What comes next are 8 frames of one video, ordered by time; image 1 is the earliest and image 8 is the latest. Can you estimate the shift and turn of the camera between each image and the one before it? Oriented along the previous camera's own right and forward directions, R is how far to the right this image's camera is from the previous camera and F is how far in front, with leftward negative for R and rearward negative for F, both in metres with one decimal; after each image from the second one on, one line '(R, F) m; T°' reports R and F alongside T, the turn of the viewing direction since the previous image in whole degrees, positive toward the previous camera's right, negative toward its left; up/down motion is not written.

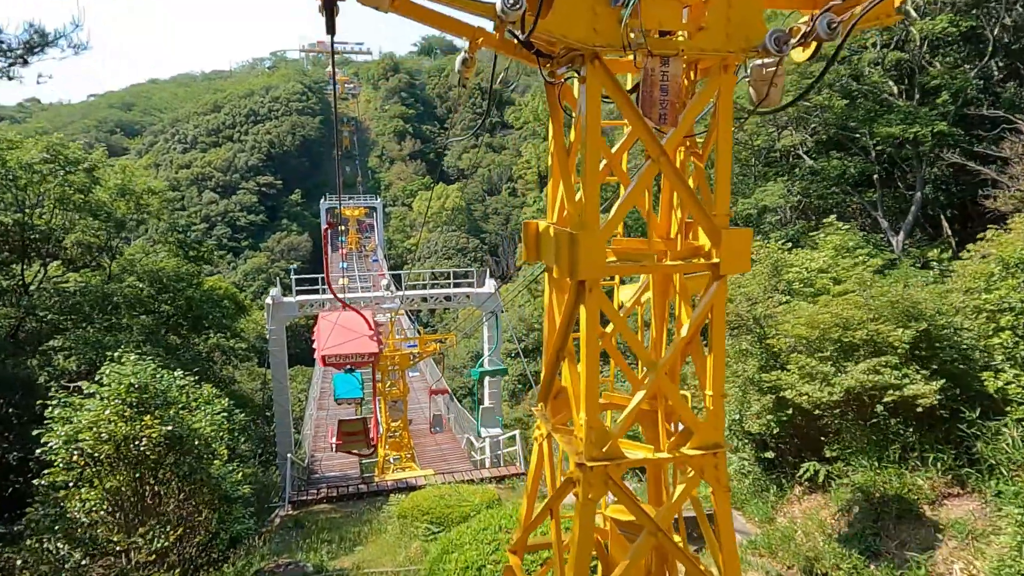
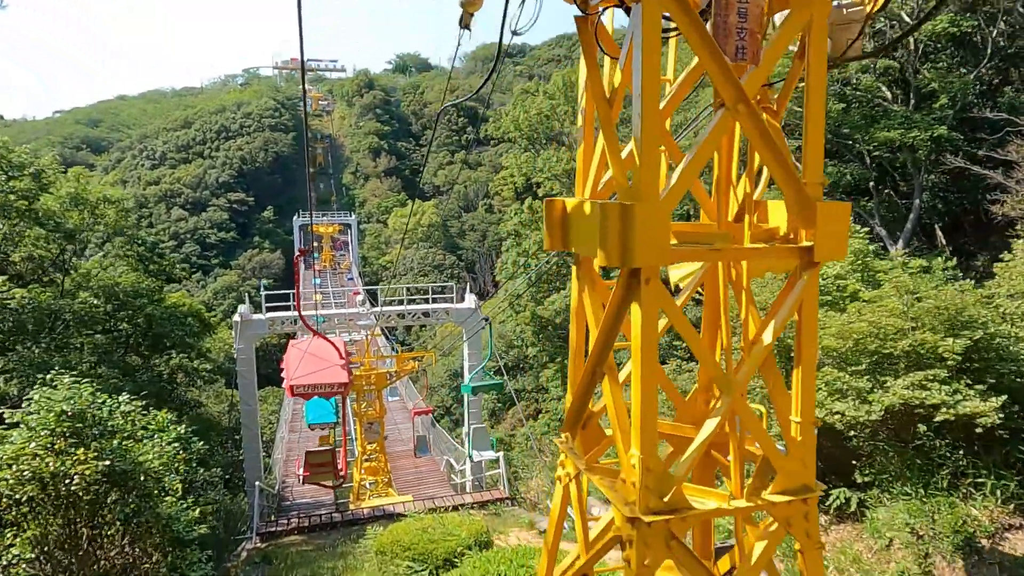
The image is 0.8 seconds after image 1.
(-0.2, +0.6) m; +2°
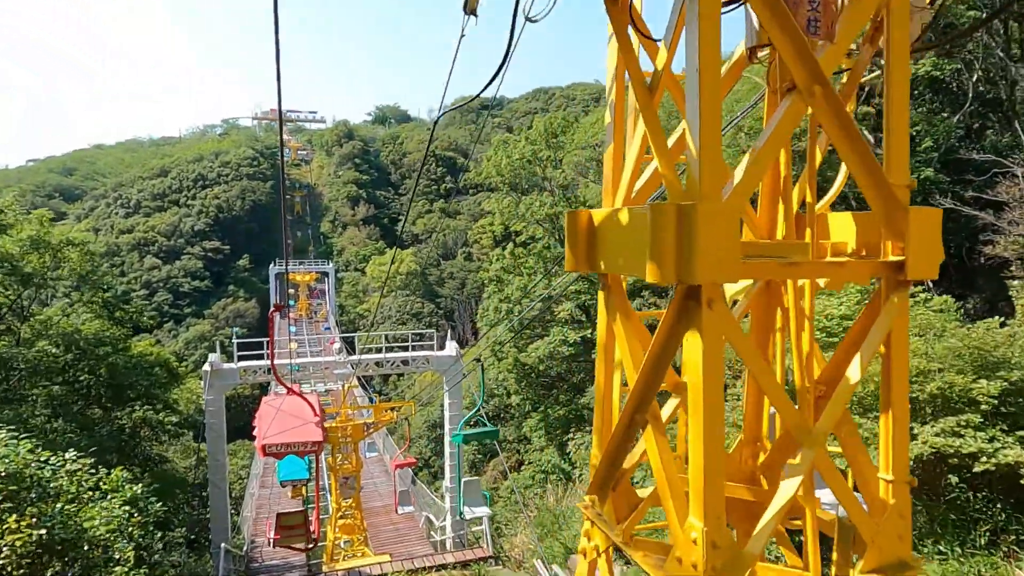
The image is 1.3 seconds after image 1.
(-0.1, +0.4) m; +2°
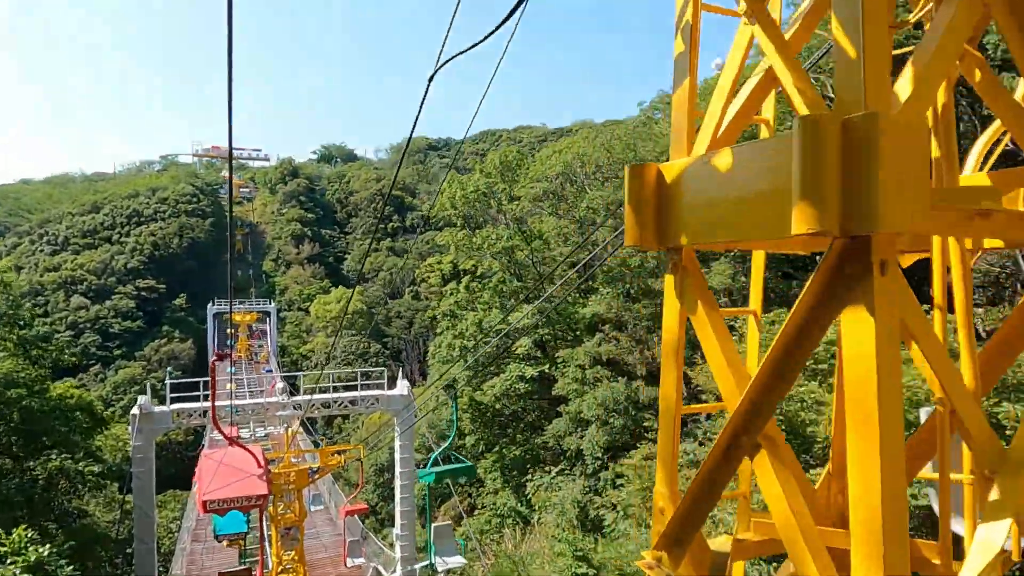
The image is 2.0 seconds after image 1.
(-0.2, +0.5) m; +5°
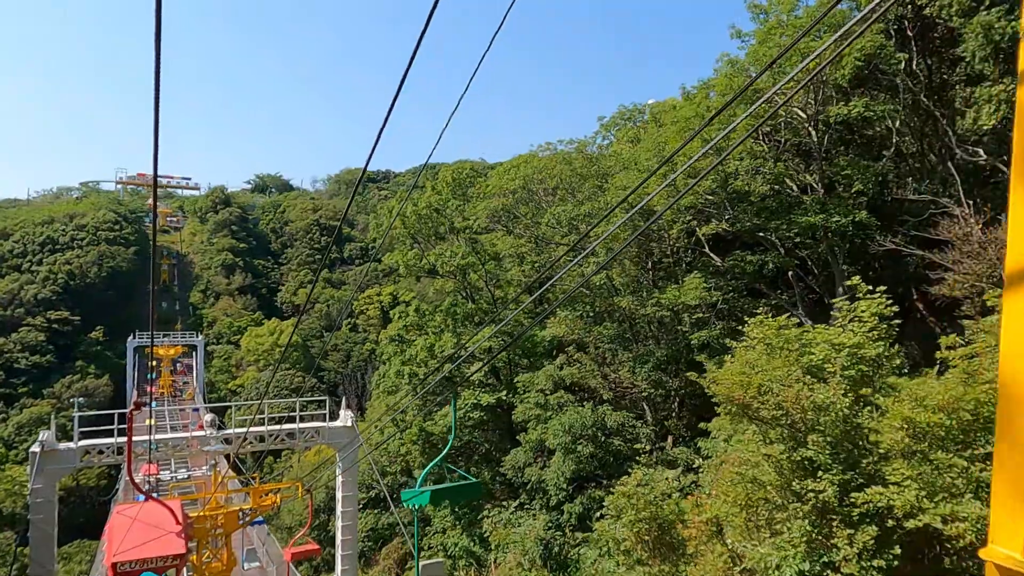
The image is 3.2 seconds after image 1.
(-0.4, +0.9) m; +6°
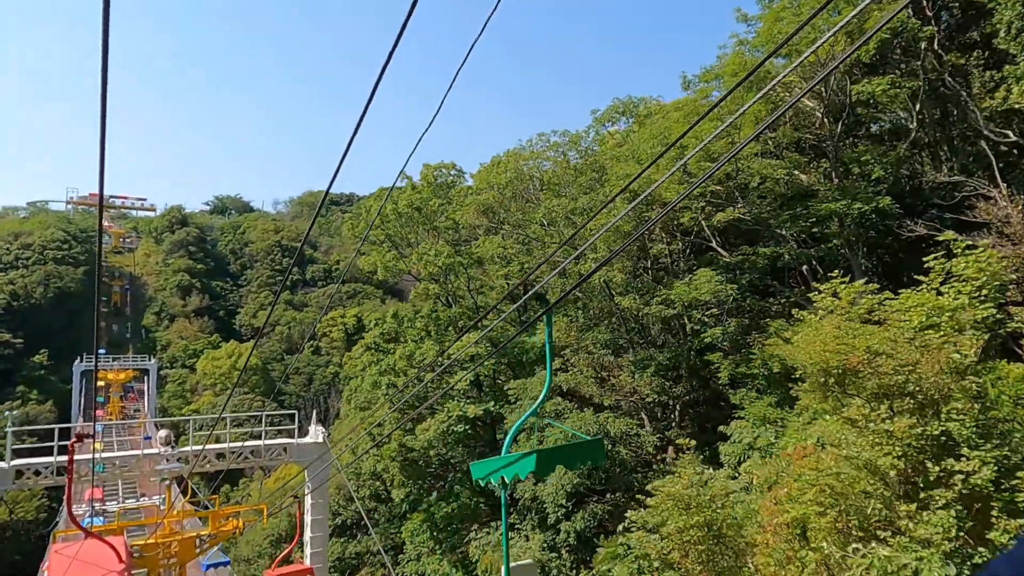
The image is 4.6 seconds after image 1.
(-0.5, +1.0) m; +3°
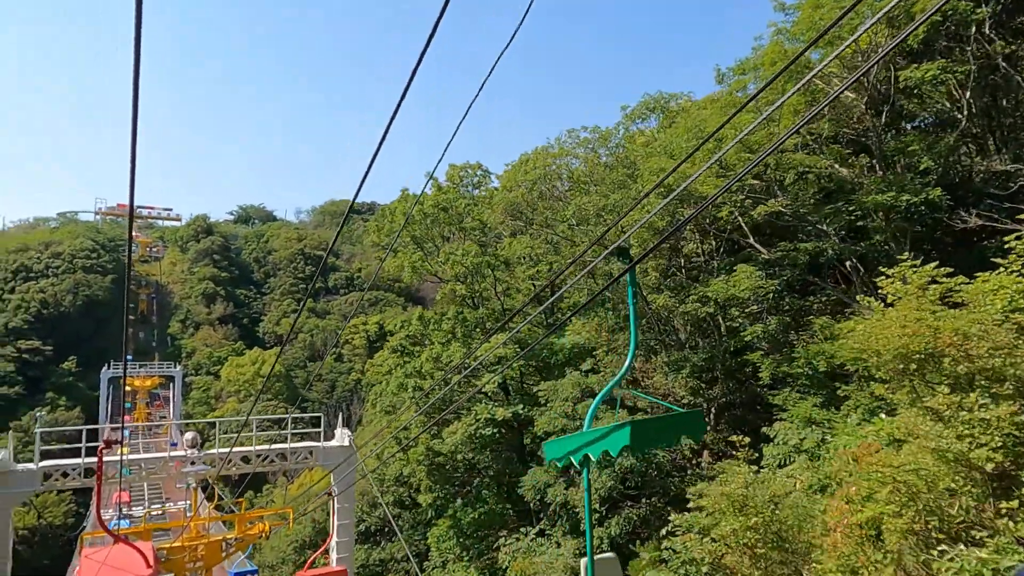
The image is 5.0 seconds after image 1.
(-0.2, +0.2) m; -2°
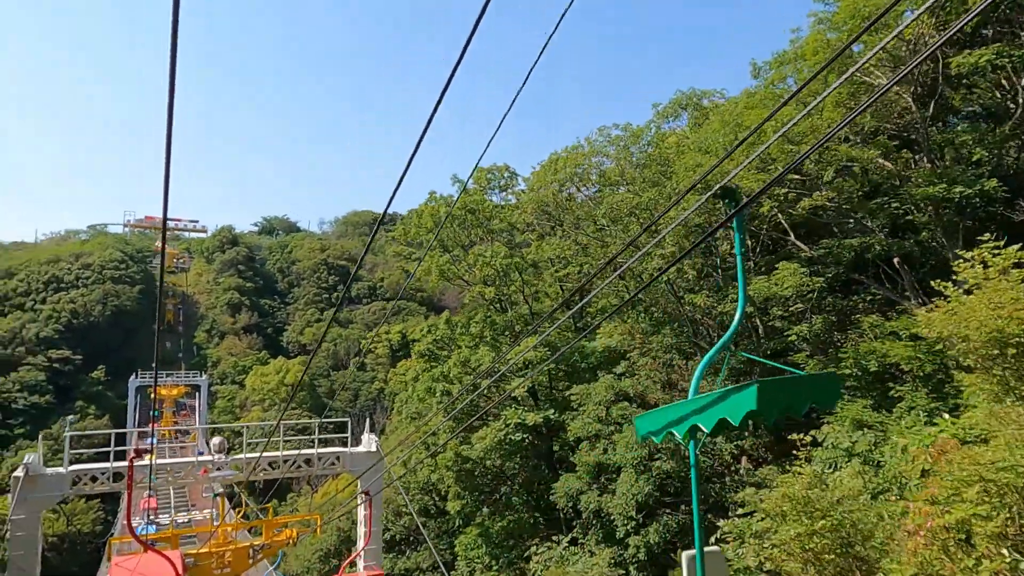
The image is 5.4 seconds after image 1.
(-0.2, +0.2) m; -2°
